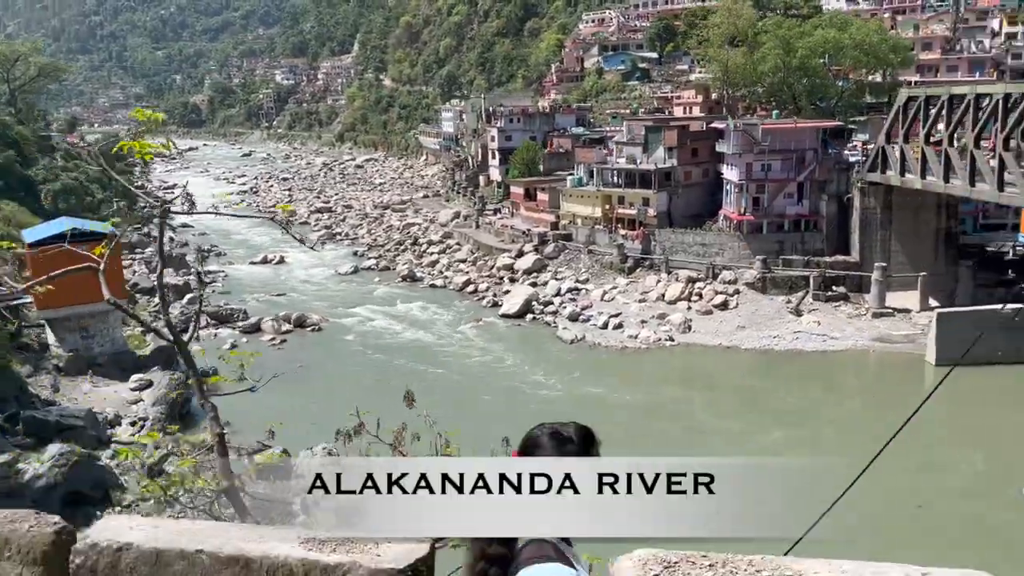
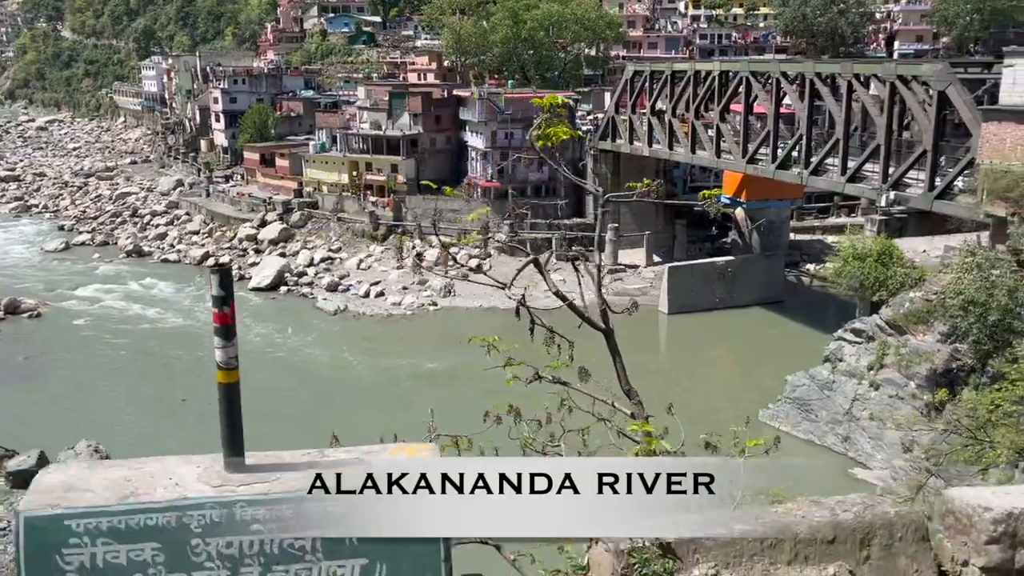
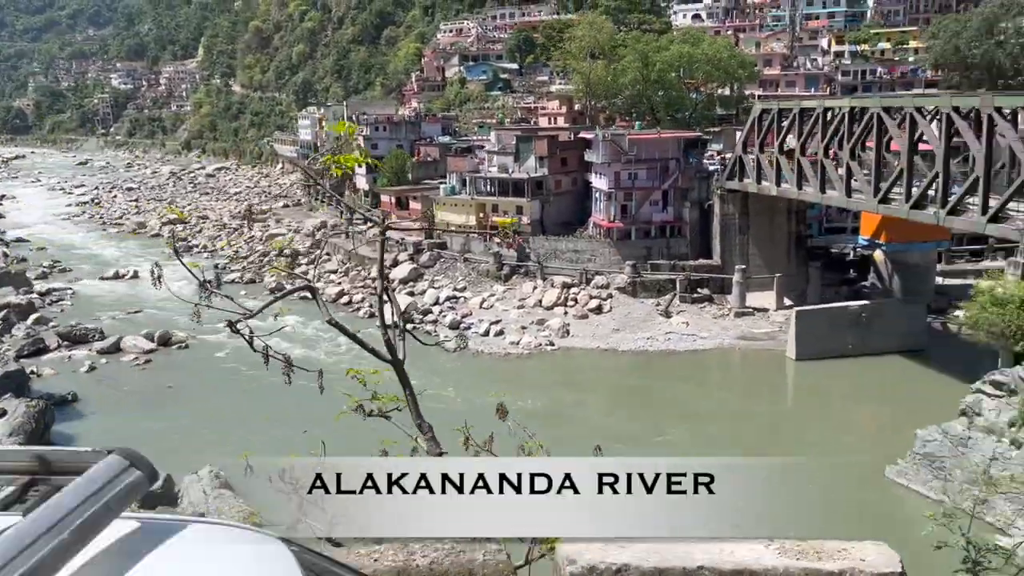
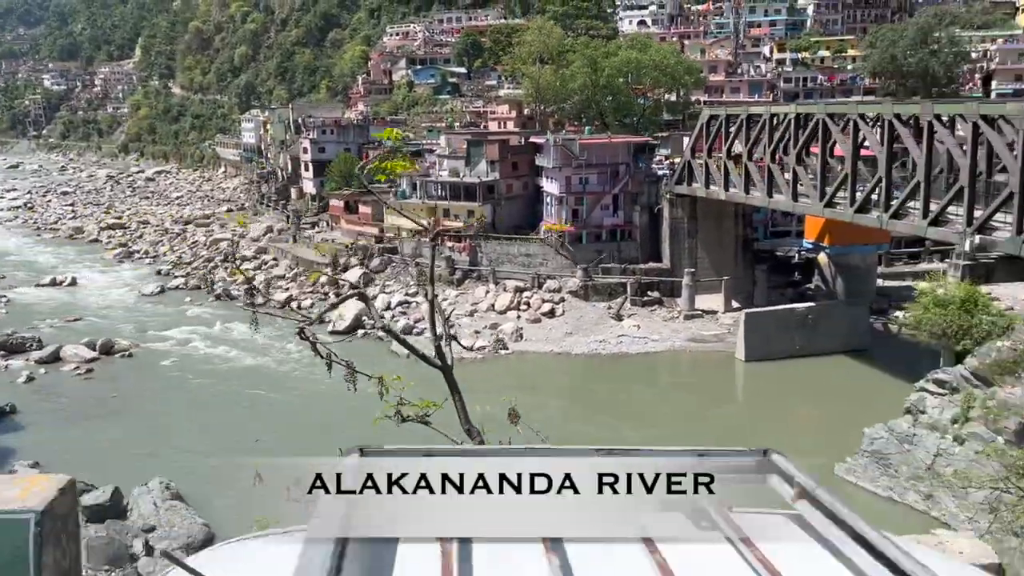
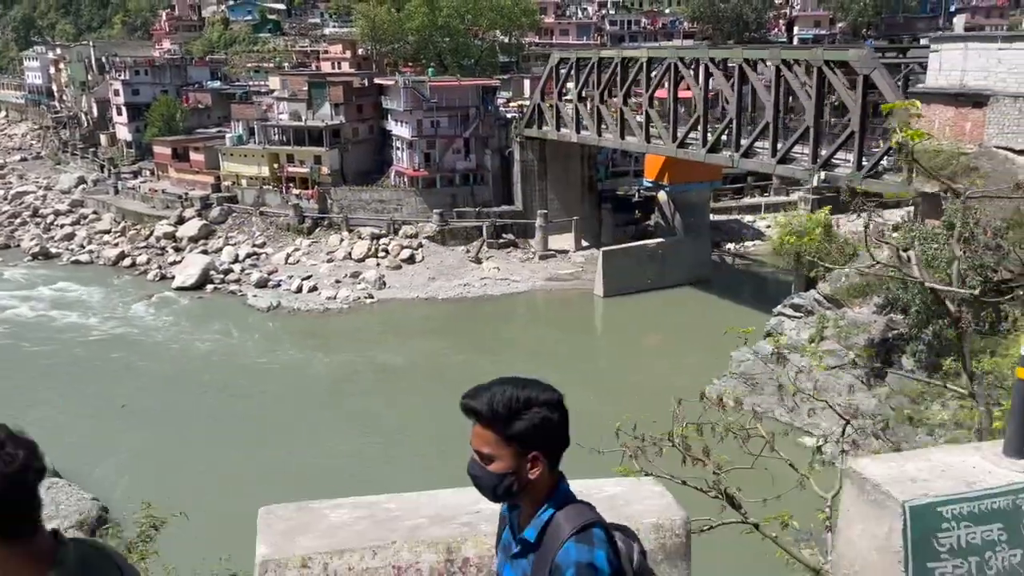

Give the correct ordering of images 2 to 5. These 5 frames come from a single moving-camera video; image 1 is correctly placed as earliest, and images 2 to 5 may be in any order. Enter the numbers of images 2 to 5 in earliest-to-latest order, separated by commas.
3, 4, 2, 5
